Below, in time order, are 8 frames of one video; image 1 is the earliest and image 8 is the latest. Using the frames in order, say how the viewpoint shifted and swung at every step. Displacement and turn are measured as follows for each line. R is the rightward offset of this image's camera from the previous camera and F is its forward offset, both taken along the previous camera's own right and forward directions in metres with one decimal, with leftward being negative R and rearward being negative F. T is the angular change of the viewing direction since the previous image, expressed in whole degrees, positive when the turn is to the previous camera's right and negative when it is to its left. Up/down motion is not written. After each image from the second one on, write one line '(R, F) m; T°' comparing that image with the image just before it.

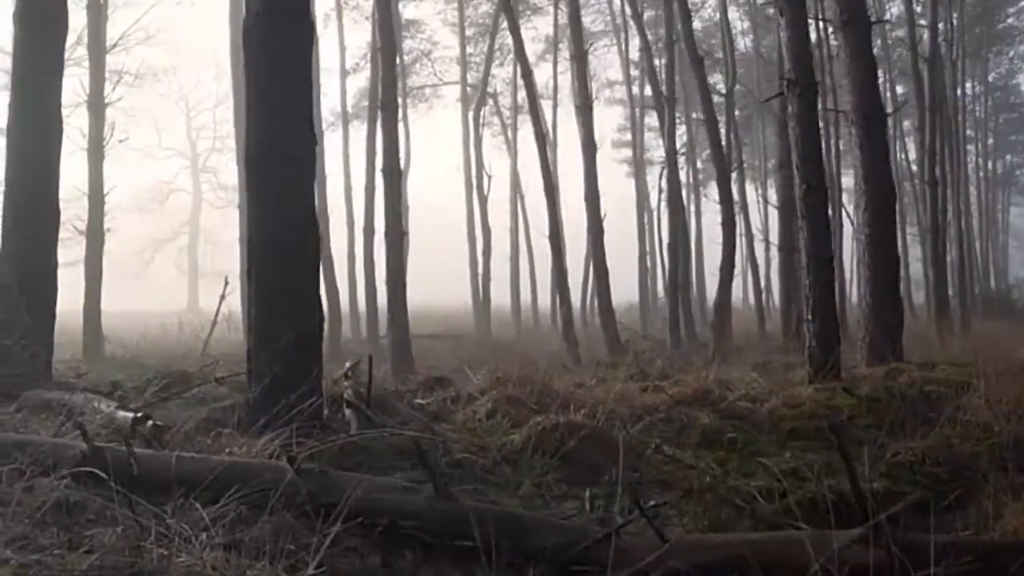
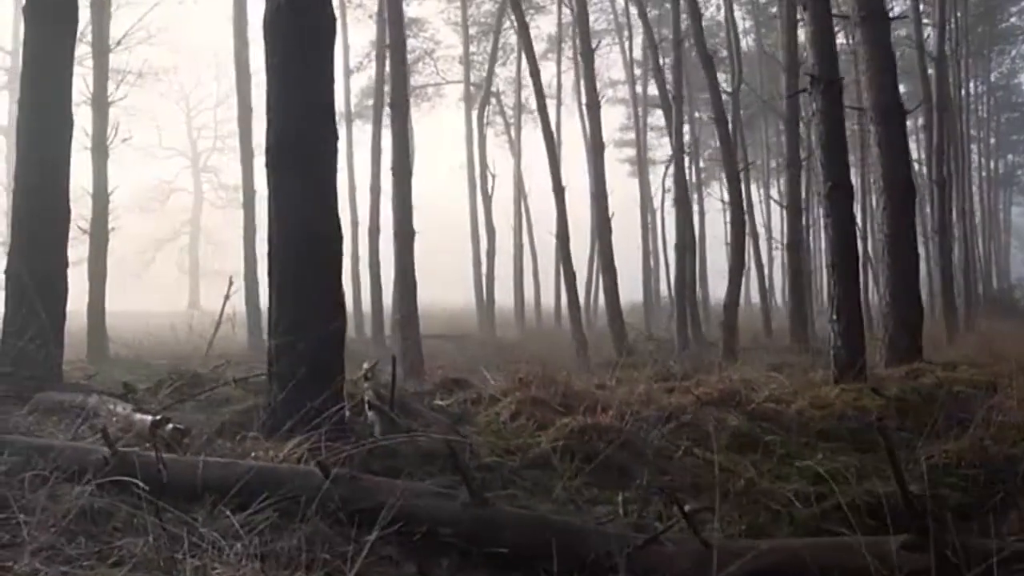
(-0.2, +0.2) m; 0°
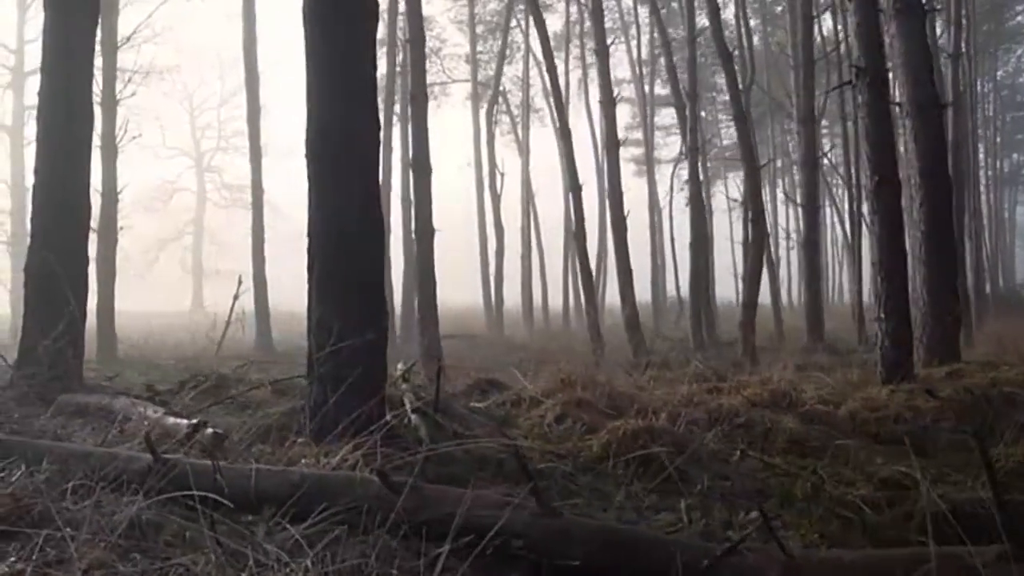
(-0.3, +0.3) m; 0°
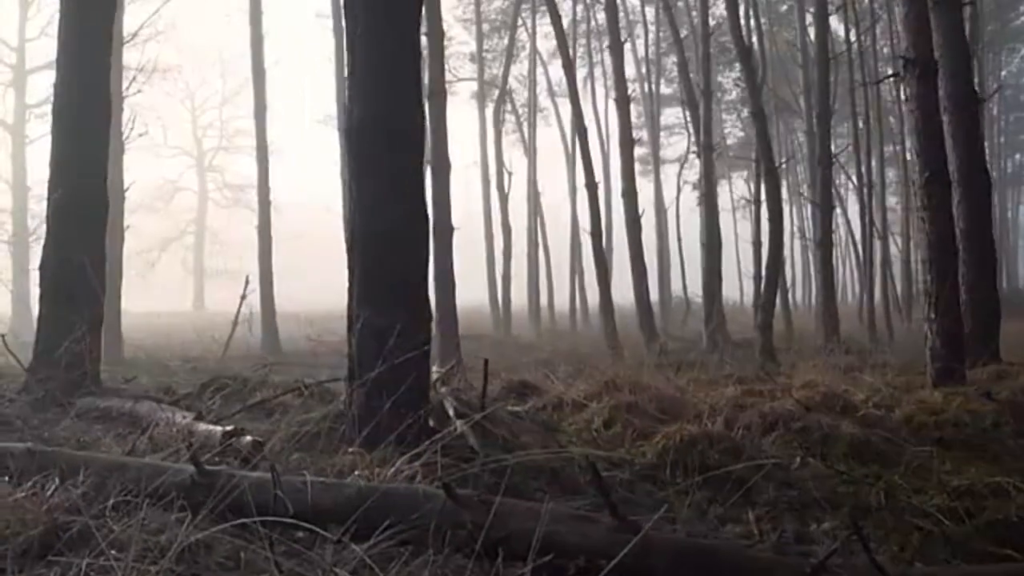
(-0.3, +0.4) m; 0°
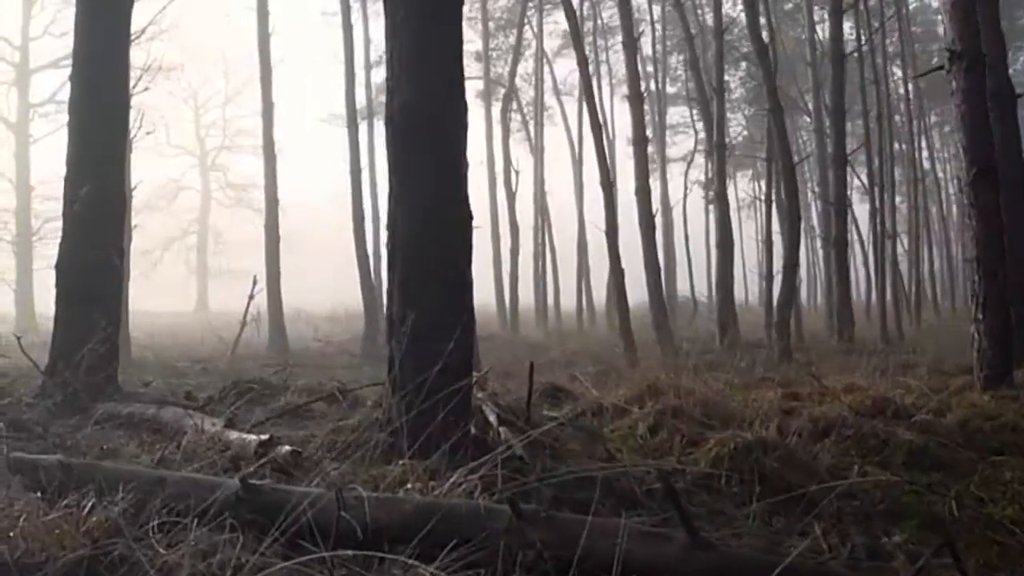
(-0.3, +0.3) m; 0°
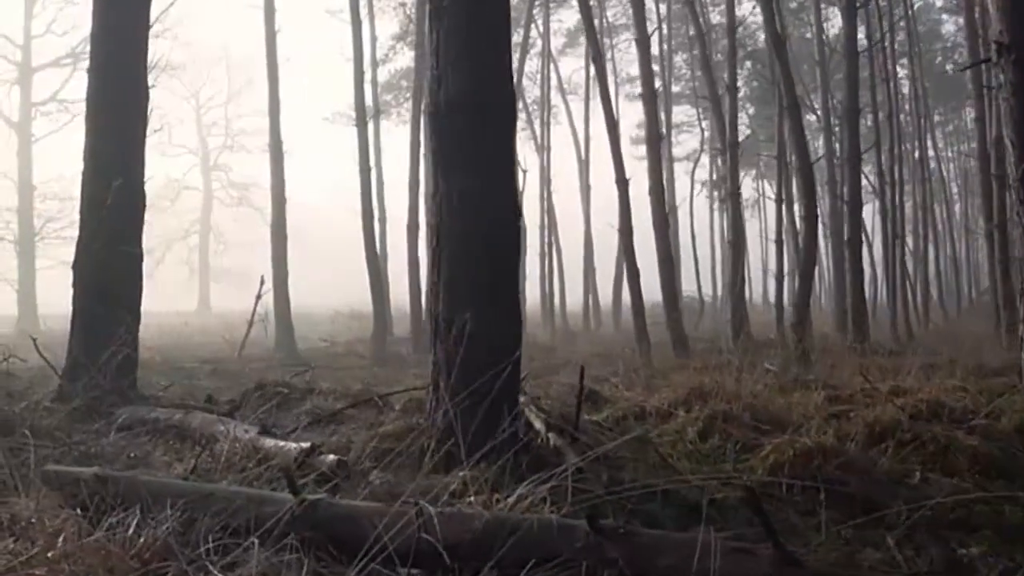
(-0.3, +0.3) m; 0°
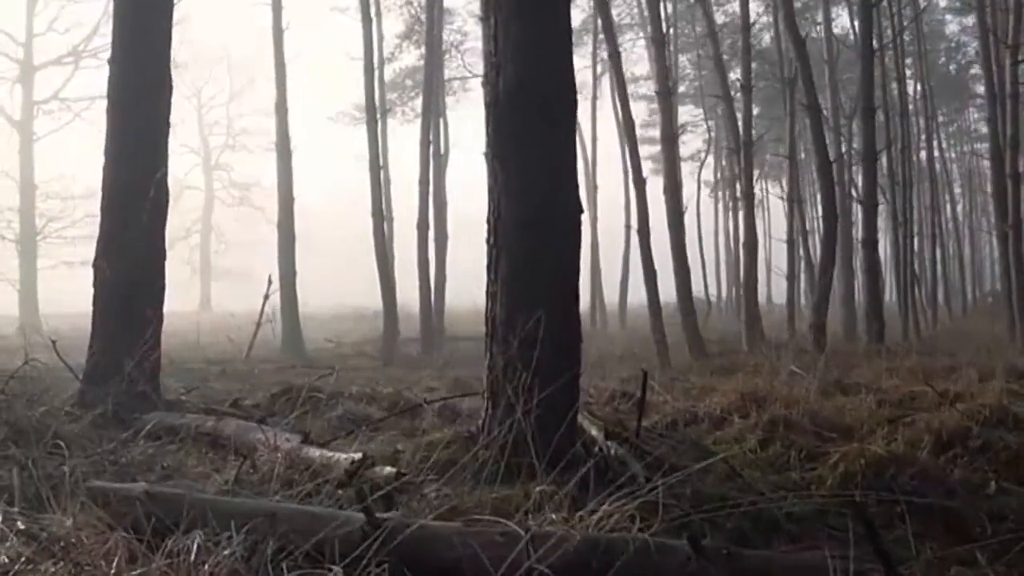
(-0.3, +0.3) m; 0°
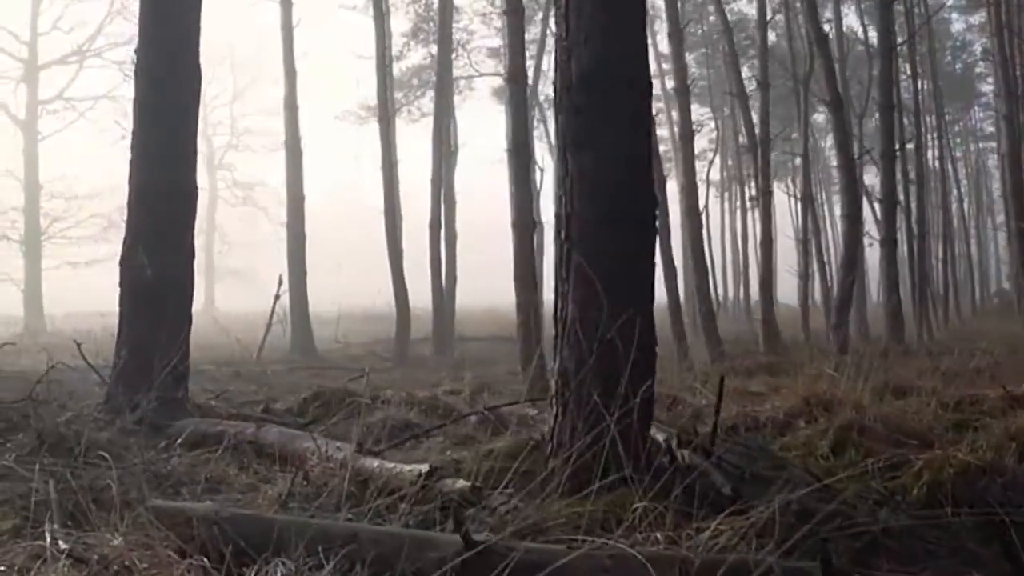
(-0.3, +0.3) m; 0°
